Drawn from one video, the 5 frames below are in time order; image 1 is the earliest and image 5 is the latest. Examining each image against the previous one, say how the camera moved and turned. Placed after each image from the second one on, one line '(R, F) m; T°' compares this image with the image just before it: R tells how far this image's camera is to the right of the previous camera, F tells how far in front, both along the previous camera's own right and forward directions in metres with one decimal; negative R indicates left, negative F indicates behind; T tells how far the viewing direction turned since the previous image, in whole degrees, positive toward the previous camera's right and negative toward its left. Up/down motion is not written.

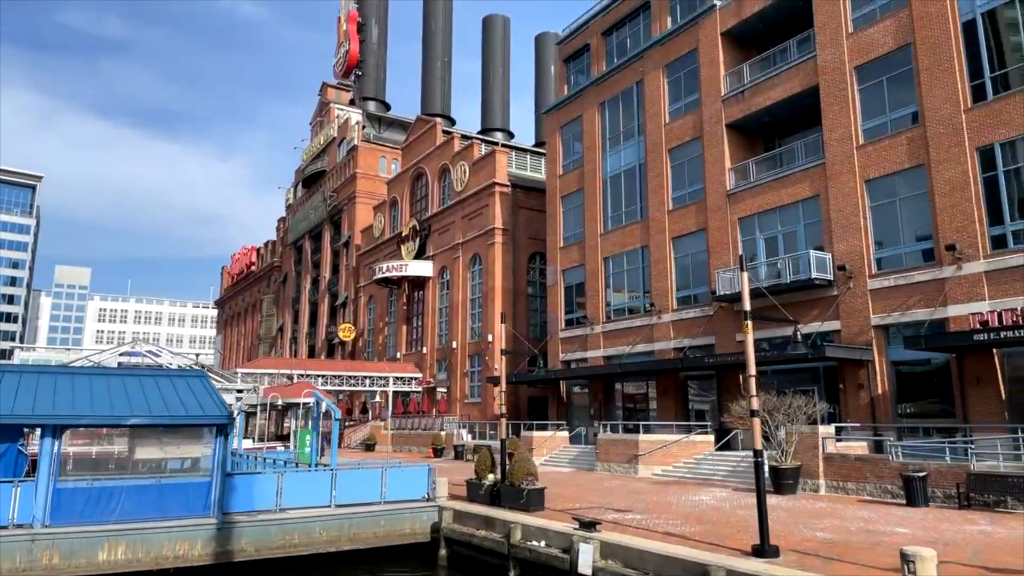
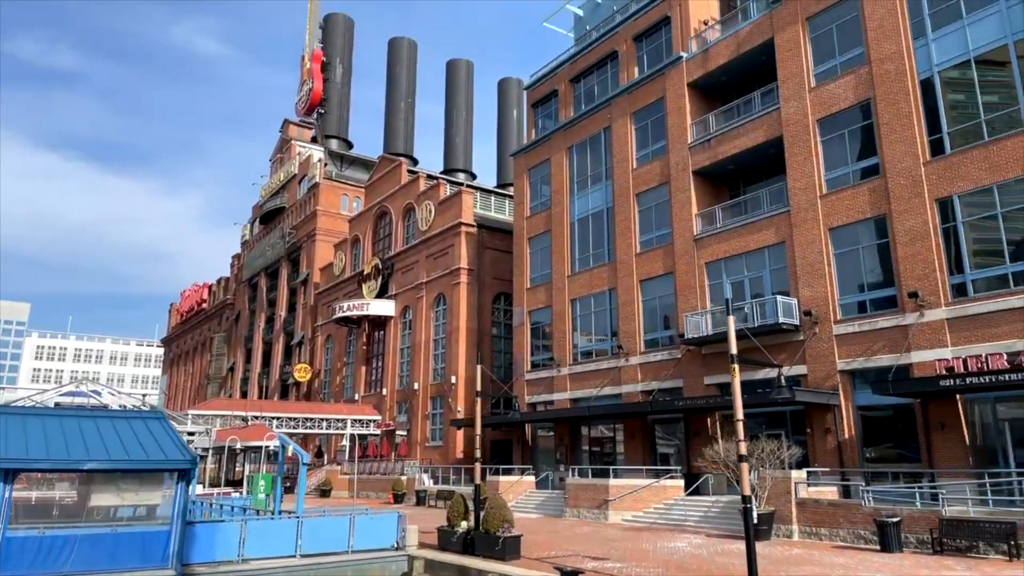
(-0.6, +0.3) m; +4°
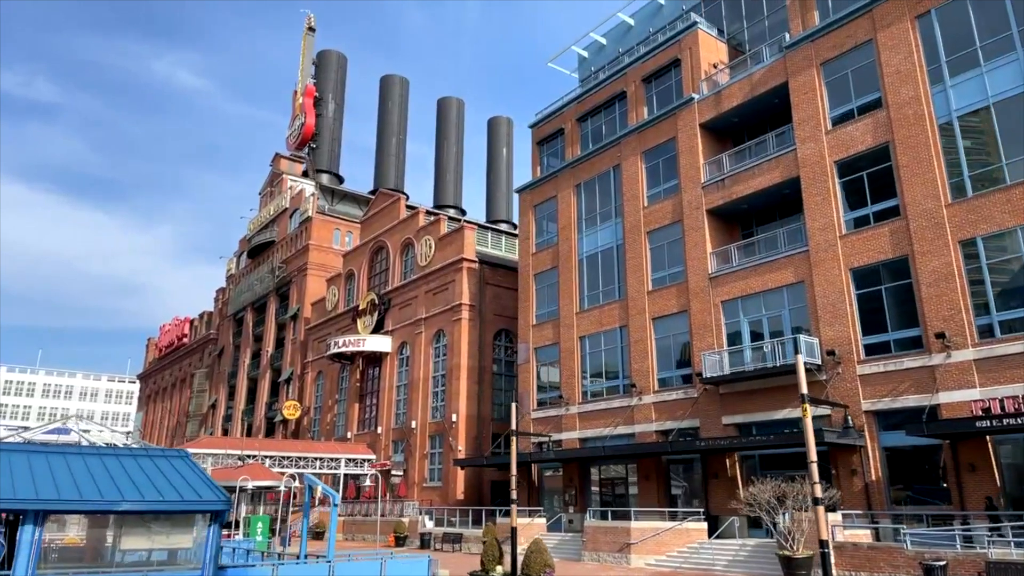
(-1.7, +0.4) m; +2°
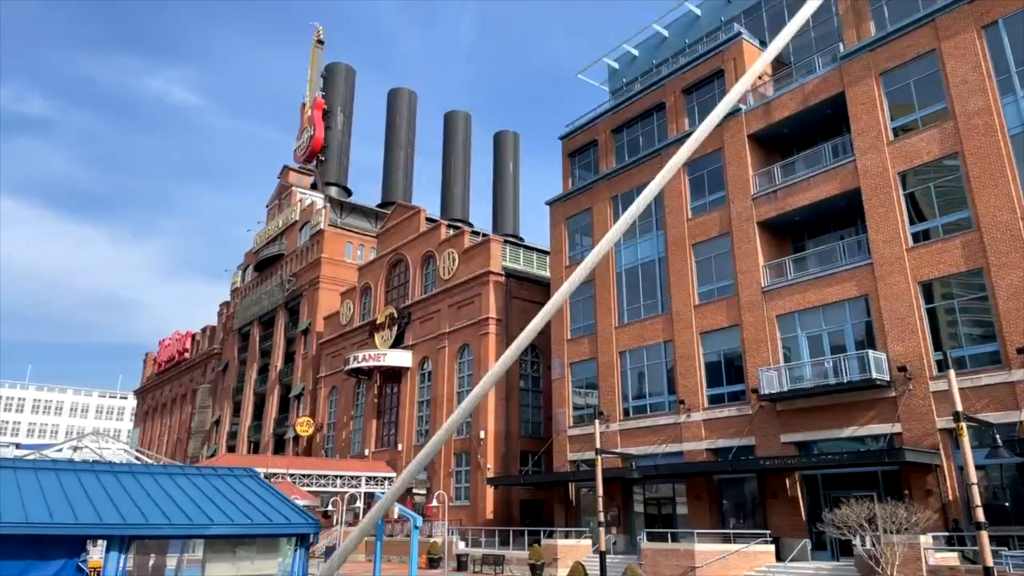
(-2.5, +0.9) m; +1°
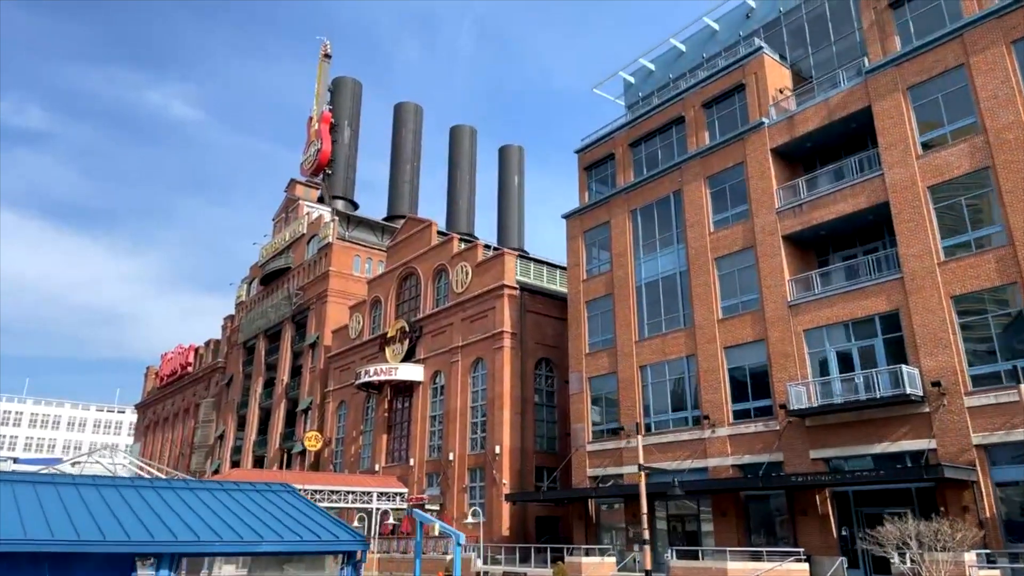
(-1.2, +0.3) m; 0°
